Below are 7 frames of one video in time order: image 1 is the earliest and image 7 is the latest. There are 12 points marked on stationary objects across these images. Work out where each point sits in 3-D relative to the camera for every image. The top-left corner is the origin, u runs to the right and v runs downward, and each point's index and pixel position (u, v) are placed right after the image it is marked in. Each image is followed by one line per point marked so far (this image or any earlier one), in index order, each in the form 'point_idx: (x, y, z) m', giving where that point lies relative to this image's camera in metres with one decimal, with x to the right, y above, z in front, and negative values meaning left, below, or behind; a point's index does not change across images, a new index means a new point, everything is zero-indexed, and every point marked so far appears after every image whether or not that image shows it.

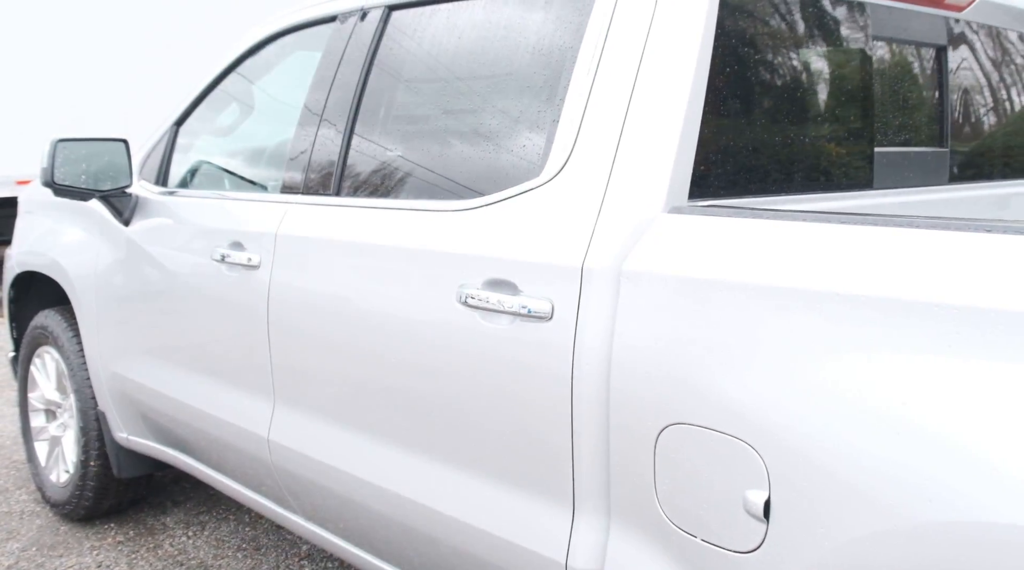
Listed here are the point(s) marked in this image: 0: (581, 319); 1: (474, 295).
0: (+0.1, -0.1, +1.6) m
1: (-0.1, 0.0, +1.7) m
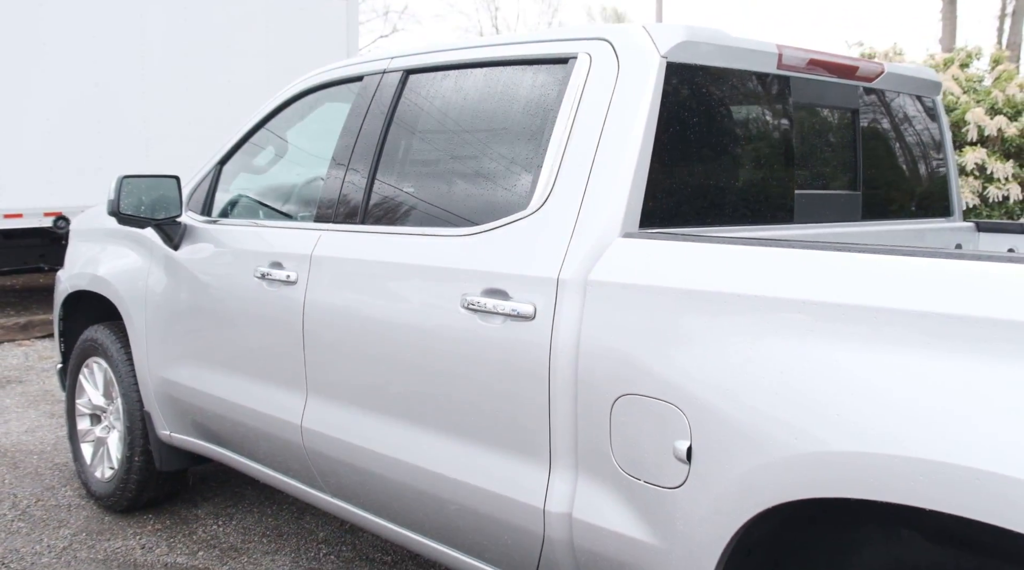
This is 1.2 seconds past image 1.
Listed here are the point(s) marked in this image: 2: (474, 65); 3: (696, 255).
0: (+0.1, -0.1, +2.1) m
1: (-0.1, 0.0, +2.2) m
2: (-0.1, +0.7, +2.7) m
3: (+0.4, +0.1, +1.9) m
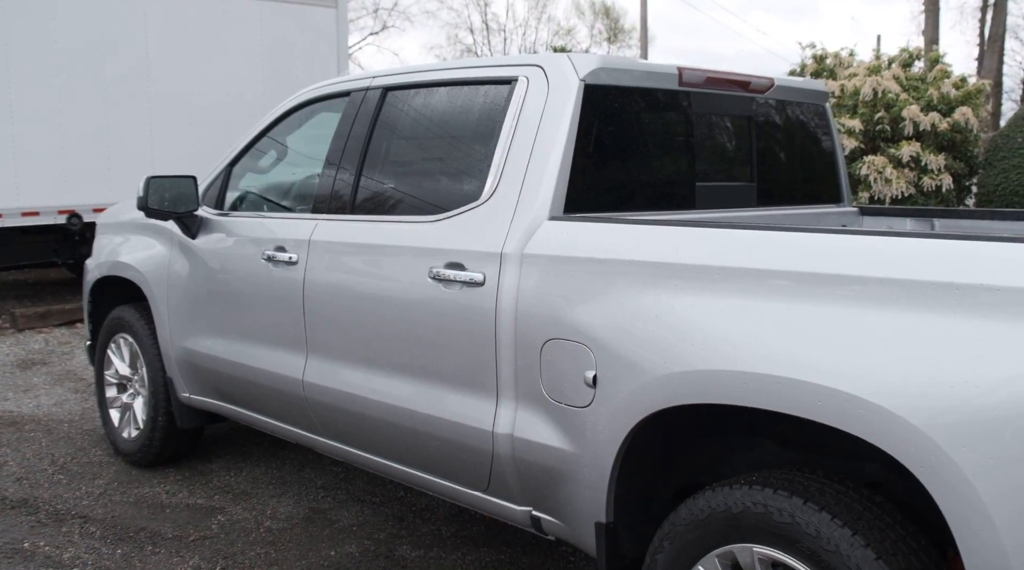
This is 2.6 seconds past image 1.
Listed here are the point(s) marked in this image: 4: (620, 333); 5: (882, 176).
0: (0.0, 0.0, +2.7) m
1: (-0.2, 0.0, +2.8) m
2: (-0.3, +0.8, +3.3) m
3: (+0.3, +0.2, +2.5) m
4: (+0.3, -0.1, +2.4) m
5: (+3.0, +0.9, +7.0) m
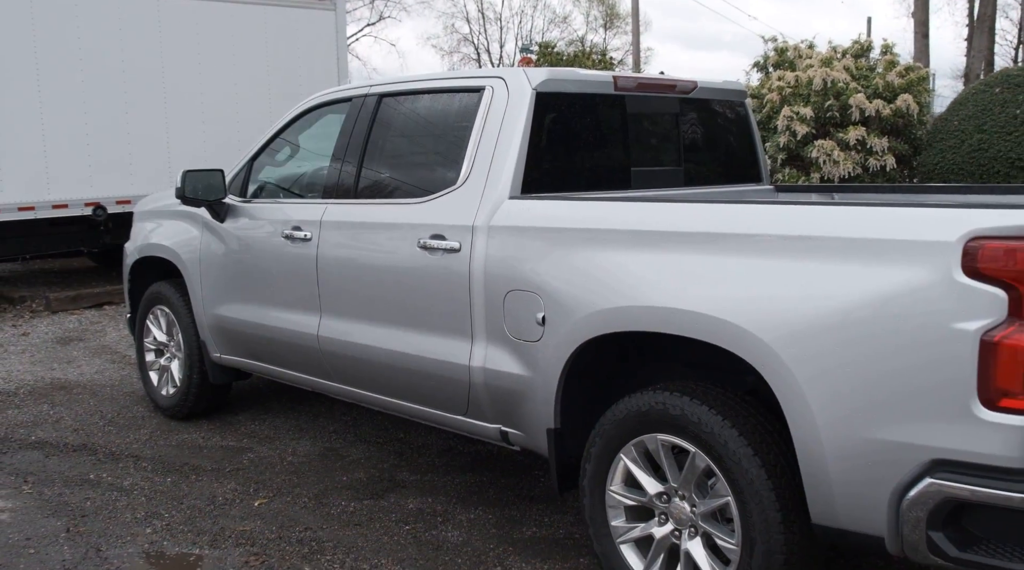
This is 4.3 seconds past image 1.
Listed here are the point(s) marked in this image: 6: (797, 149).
0: (-0.1, +0.1, +3.4) m
1: (-0.4, +0.2, +3.6) m
2: (-0.4, +0.9, +4.0) m
3: (+0.1, +0.3, +3.2) m
4: (+0.2, 0.0, +3.1) m
5: (+2.8, +1.1, +7.7) m
6: (+2.7, +1.3, +8.2) m
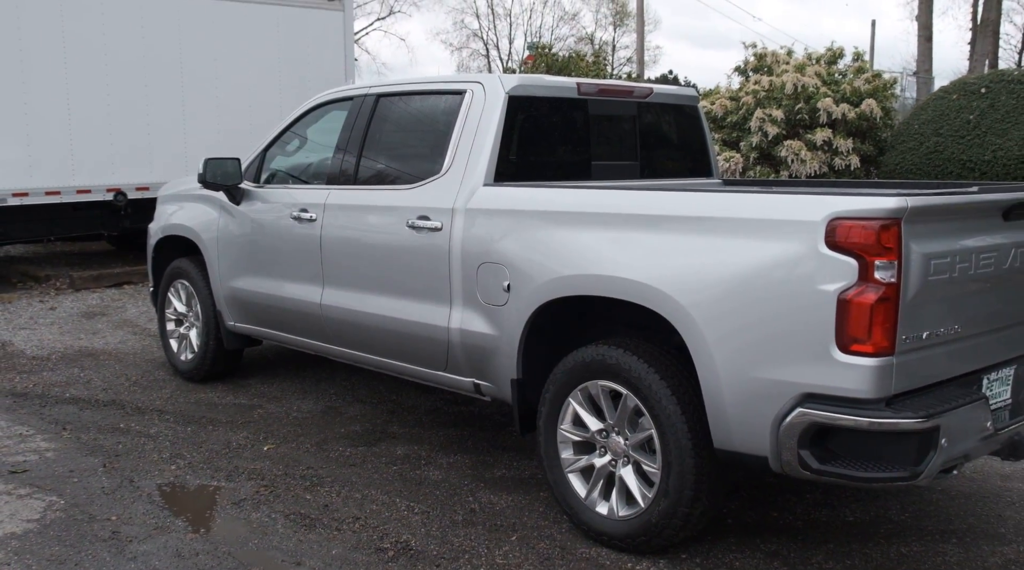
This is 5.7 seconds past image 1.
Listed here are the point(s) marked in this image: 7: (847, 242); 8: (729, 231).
0: (-0.3, +0.3, +4.0) m
1: (-0.5, +0.3, +4.2) m
2: (-0.5, +1.0, +4.6) m
3: (0.0, +0.4, +3.8) m
4: (+0.1, +0.1, +3.7) m
5: (+2.8, +1.2, +8.3) m
6: (+2.6, +1.4, +8.8) m
7: (+1.1, +0.1, +2.8) m
8: (+0.8, +0.2, +3.1) m
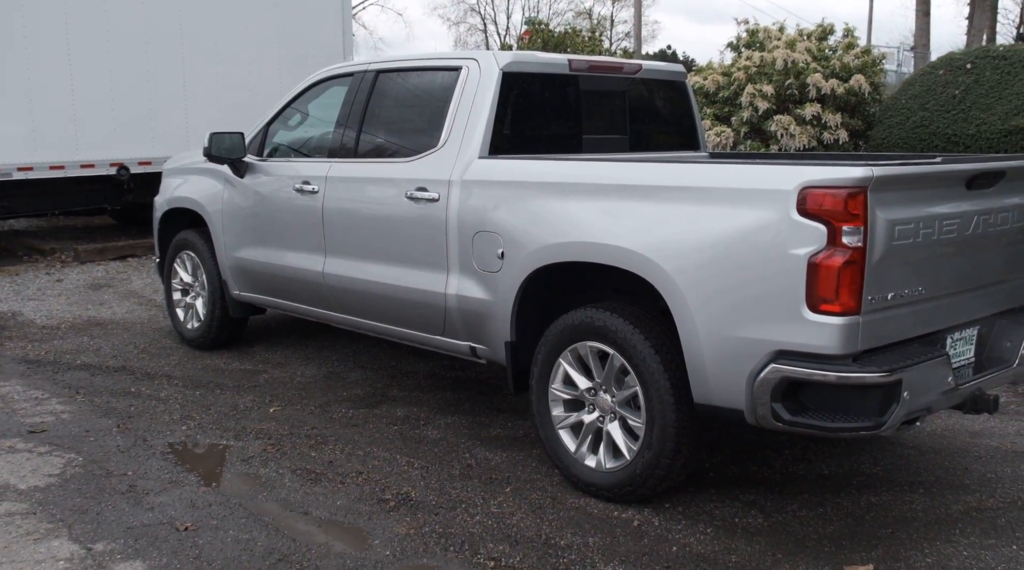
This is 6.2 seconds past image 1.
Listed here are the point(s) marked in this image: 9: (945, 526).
0: (-0.3, +0.4, +4.2) m
1: (-0.5, +0.5, +4.4) m
2: (-0.6, +1.2, +4.8) m
3: (0.0, +0.6, +4.0) m
4: (0.0, +0.3, +3.9) m
5: (+2.7, +1.5, +8.5) m
6: (+2.5, +1.7, +8.9) m
7: (+1.0, +0.3, +3.0) m
8: (+0.7, +0.3, +3.3) m
9: (+1.7, -0.9, +3.4) m
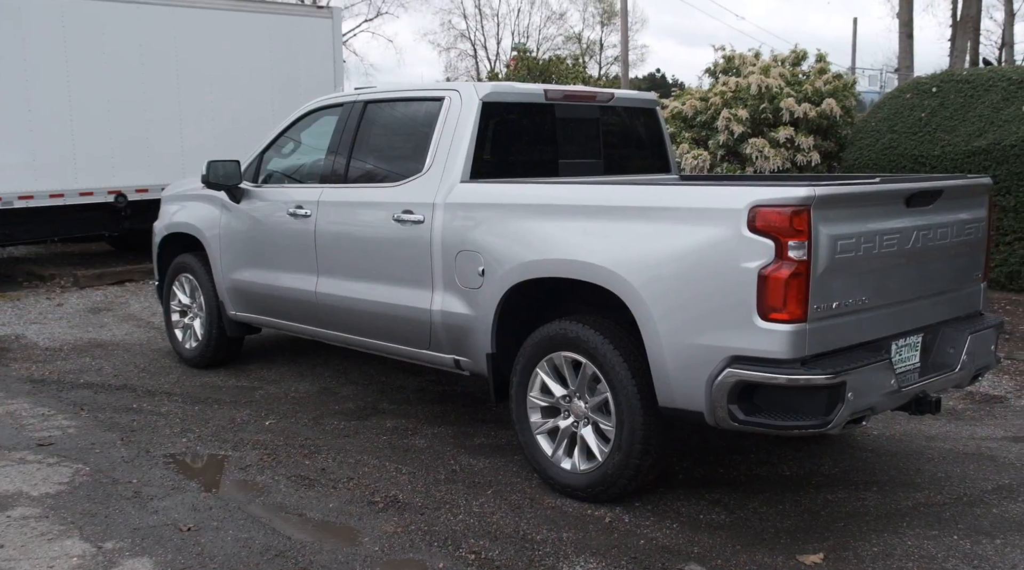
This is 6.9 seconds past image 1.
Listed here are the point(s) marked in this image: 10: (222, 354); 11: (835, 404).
0: (-0.4, +0.3, +4.5) m
1: (-0.6, +0.4, +4.7) m
2: (-0.7, +1.1, +5.1) m
3: (-0.1, +0.5, +4.3) m
4: (-0.1, +0.2, +4.2) m
5: (+2.6, +1.3, +8.8) m
6: (+2.4, +1.5, +9.3) m
7: (+1.0, +0.2, +3.3) m
8: (+0.6, +0.3, +3.5) m
9: (+1.6, -1.0, +3.7) m
10: (-2.1, -0.5, +6.3) m
11: (+1.2, -0.5, +3.3) m
